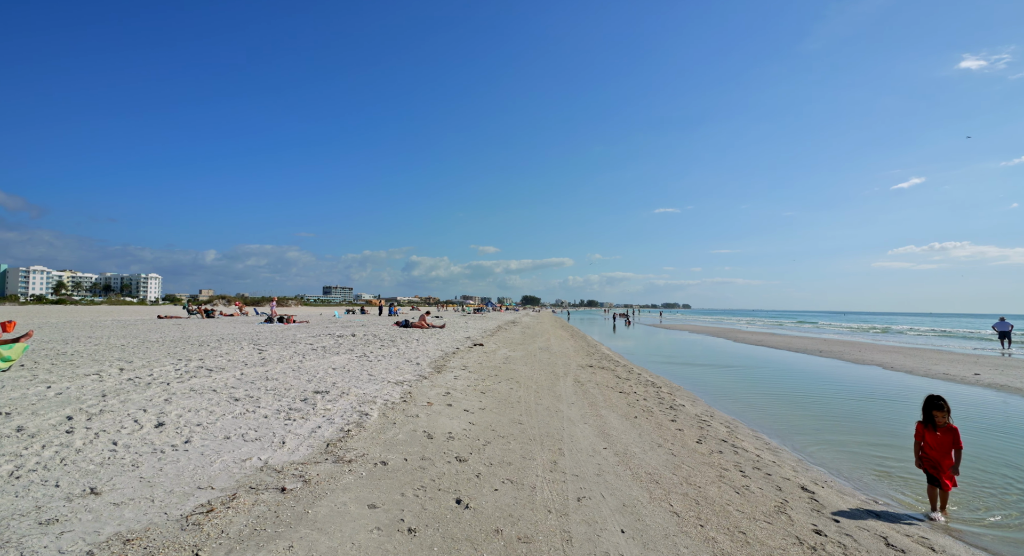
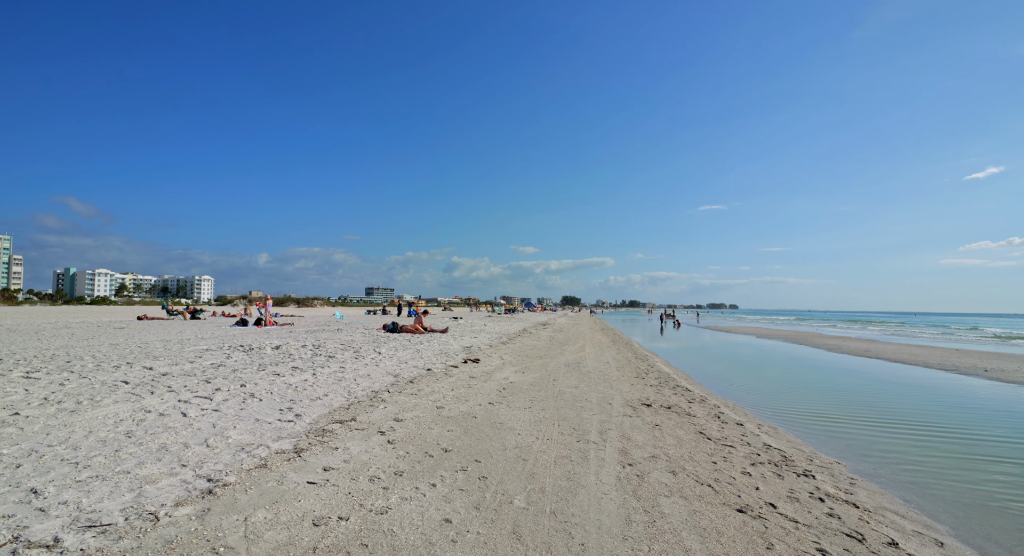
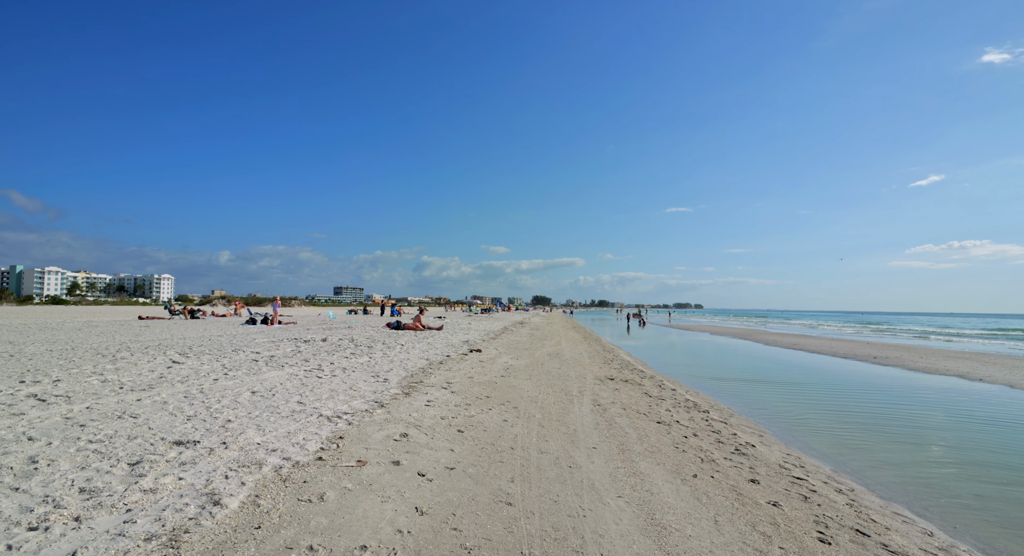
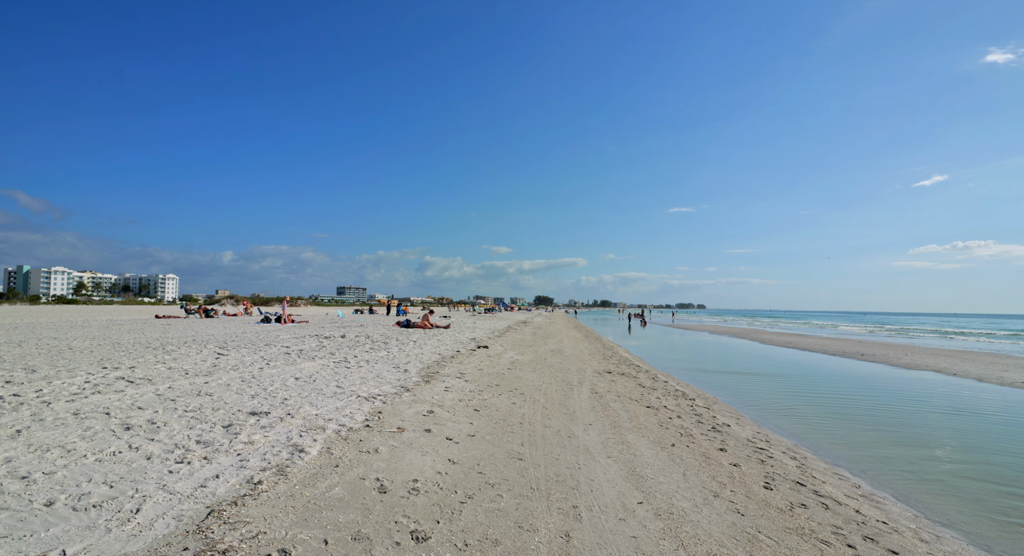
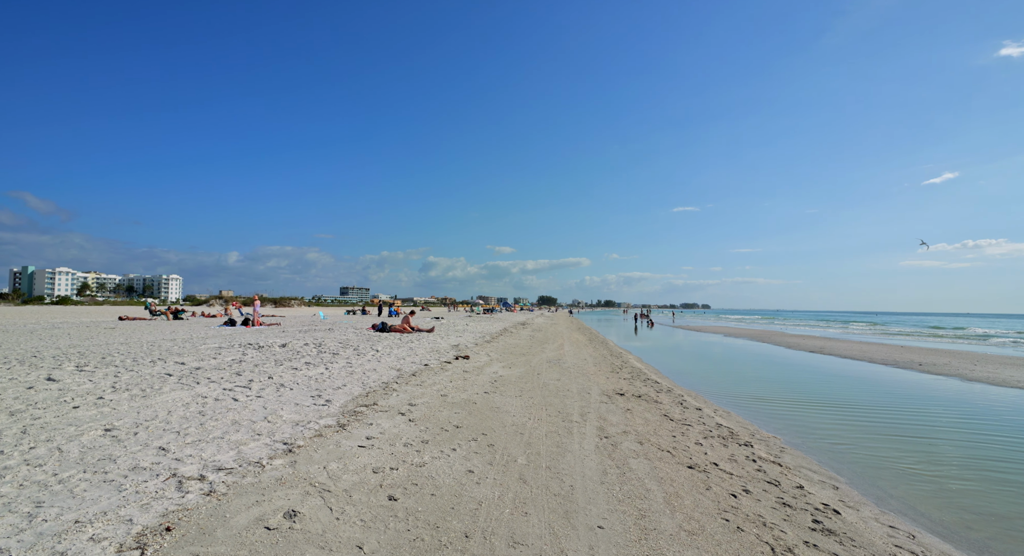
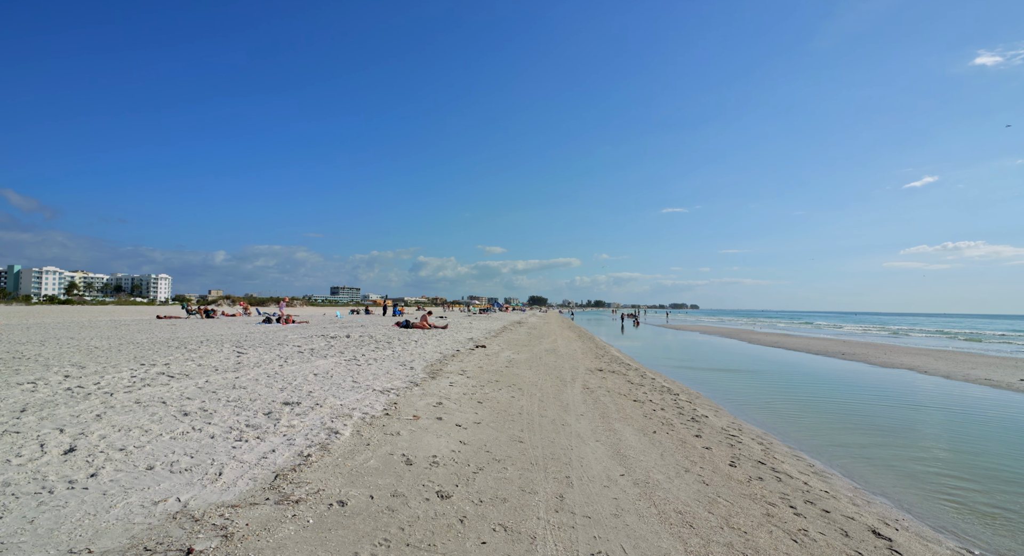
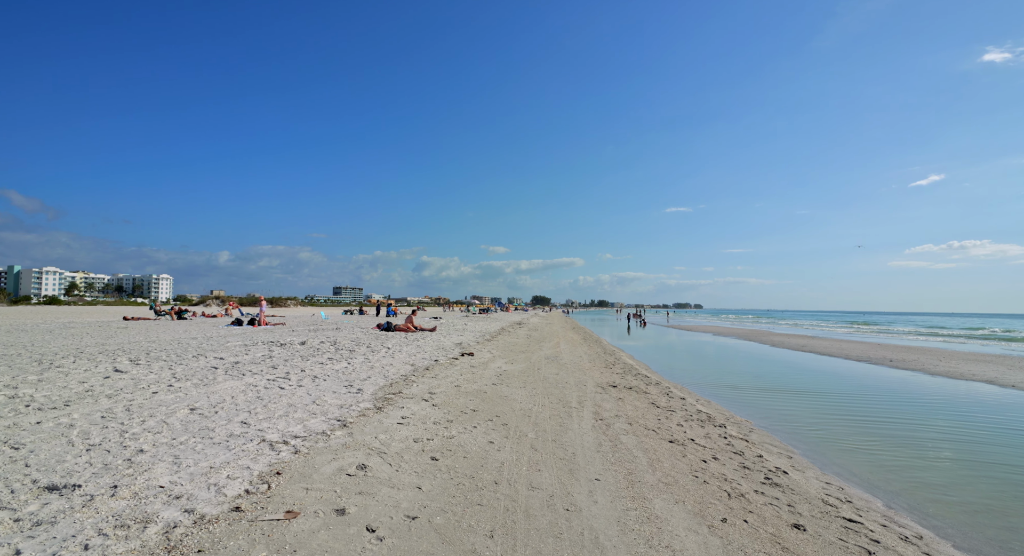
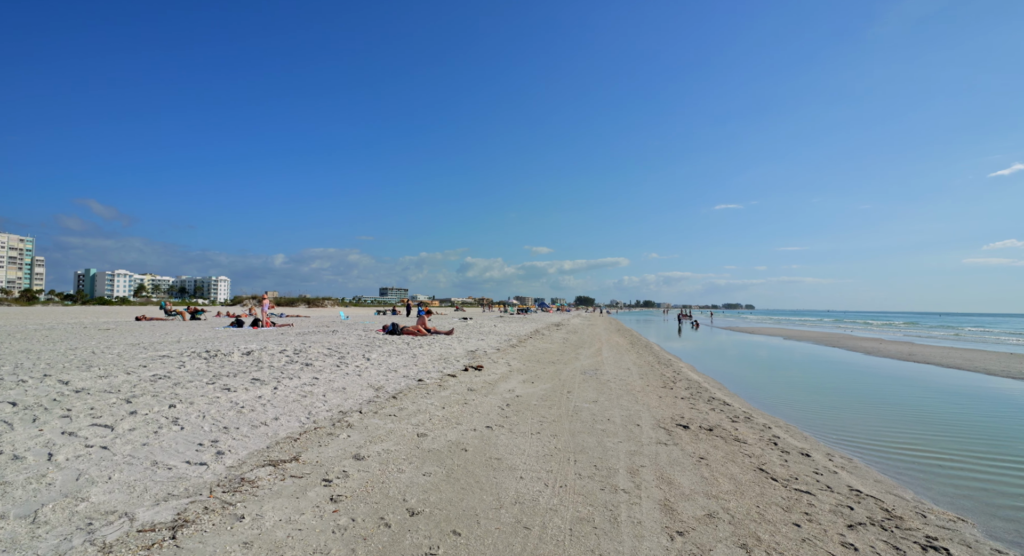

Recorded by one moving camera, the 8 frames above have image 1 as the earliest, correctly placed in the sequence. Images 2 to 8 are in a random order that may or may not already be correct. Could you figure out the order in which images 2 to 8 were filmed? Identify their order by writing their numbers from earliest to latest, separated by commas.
6, 4, 3, 7, 5, 2, 8
